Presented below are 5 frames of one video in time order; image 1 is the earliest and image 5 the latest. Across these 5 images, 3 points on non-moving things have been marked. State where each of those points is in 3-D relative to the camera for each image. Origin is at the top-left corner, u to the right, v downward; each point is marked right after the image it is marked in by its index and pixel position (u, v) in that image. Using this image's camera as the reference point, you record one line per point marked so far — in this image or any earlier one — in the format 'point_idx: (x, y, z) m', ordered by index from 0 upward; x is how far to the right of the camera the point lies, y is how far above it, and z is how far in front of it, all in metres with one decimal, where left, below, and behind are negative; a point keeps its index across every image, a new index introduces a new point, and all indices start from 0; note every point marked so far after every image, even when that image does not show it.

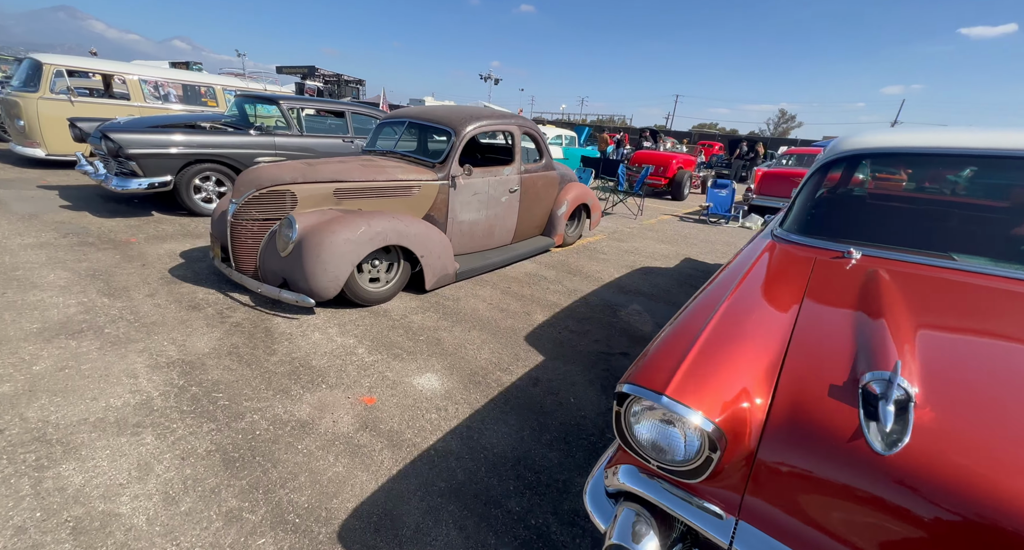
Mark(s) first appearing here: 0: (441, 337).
0: (-0.5, -0.5, +3.2) m
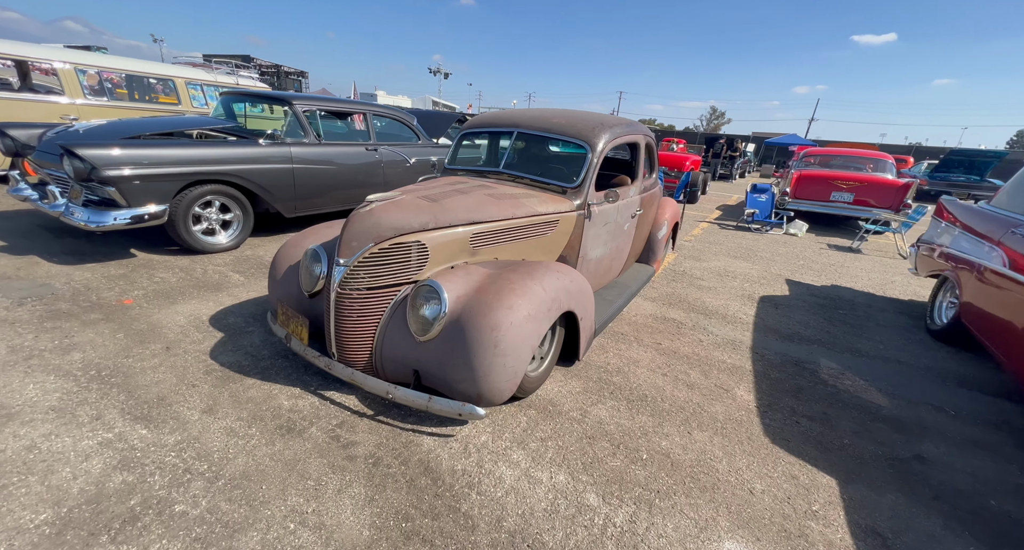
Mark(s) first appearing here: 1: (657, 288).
0: (+0.8, -0.9, +2.2) m
1: (+1.7, -0.1, +4.8) m
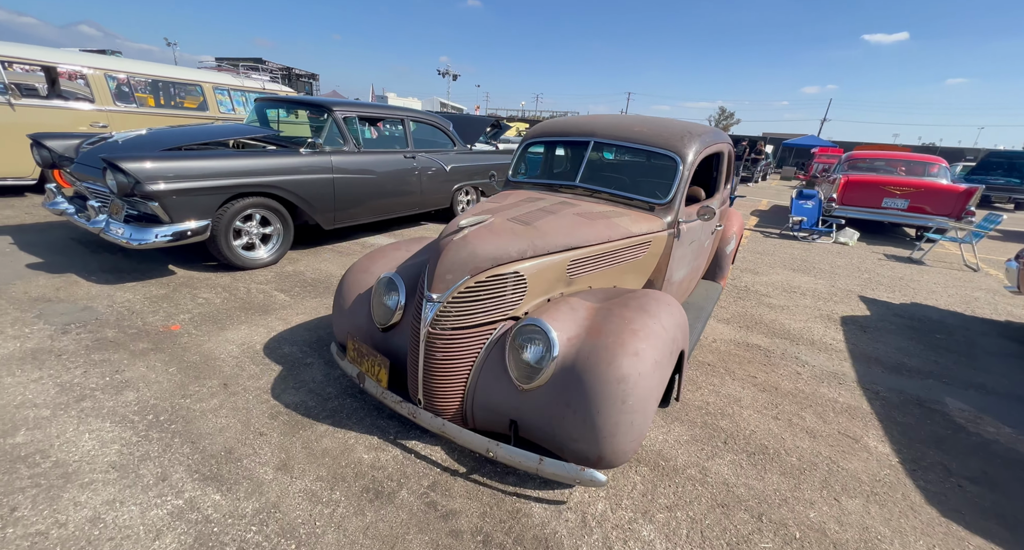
0: (+1.4, -1.1, +1.9) m
1: (+2.3, -0.3, +4.5) m
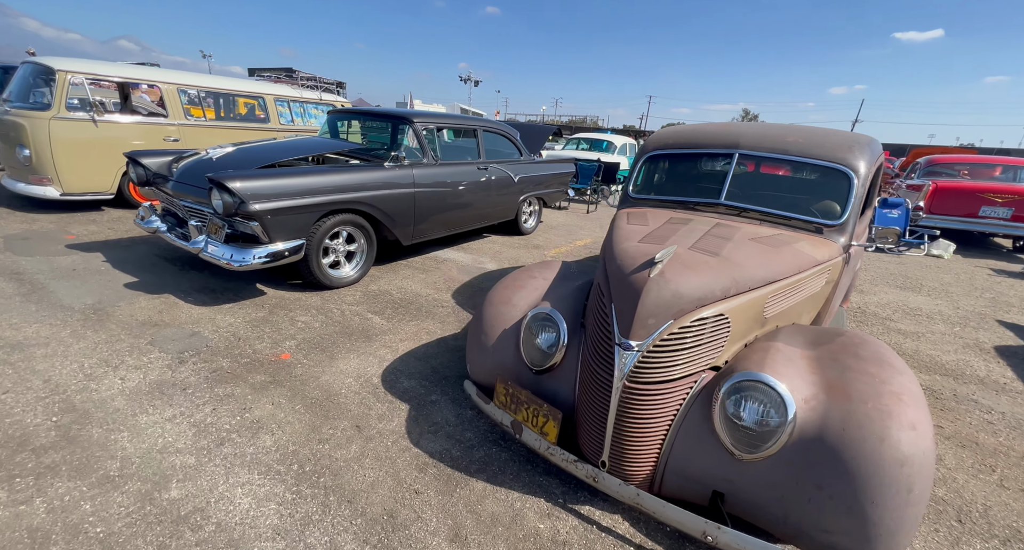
0: (+2.2, -1.3, +1.5) m
1: (+3.3, -0.6, +4.0) m
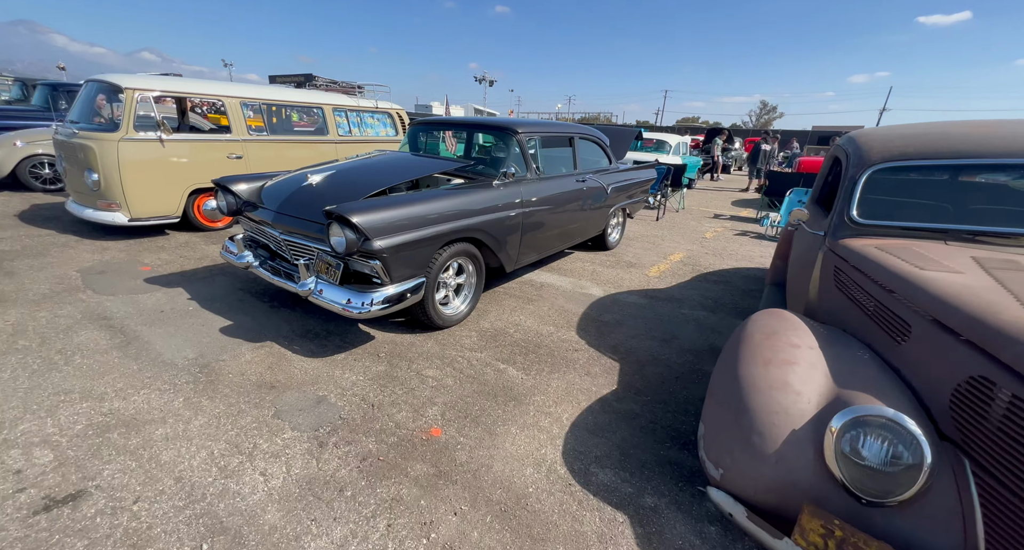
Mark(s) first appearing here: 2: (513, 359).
0: (+3.4, -1.6, +0.7) m
1: (+4.6, -0.8, +3.2) m
2: (0.0, -0.7, +3.5) m
